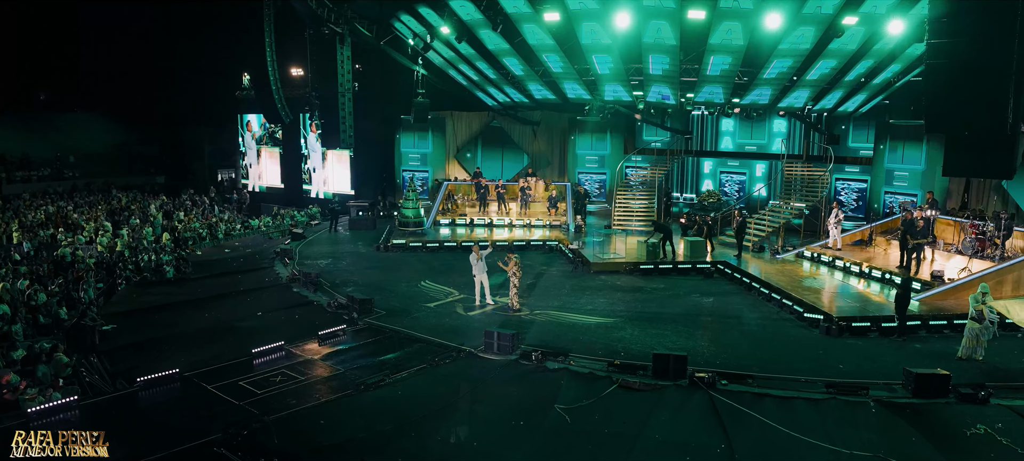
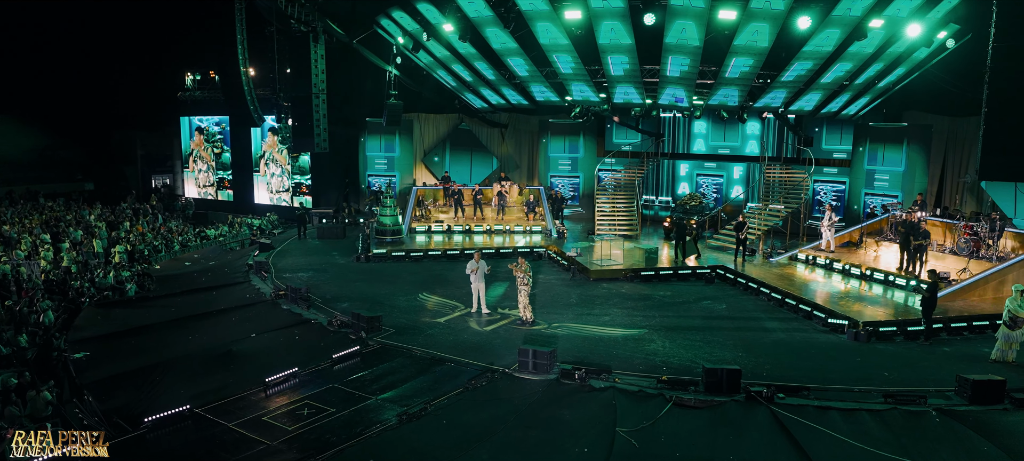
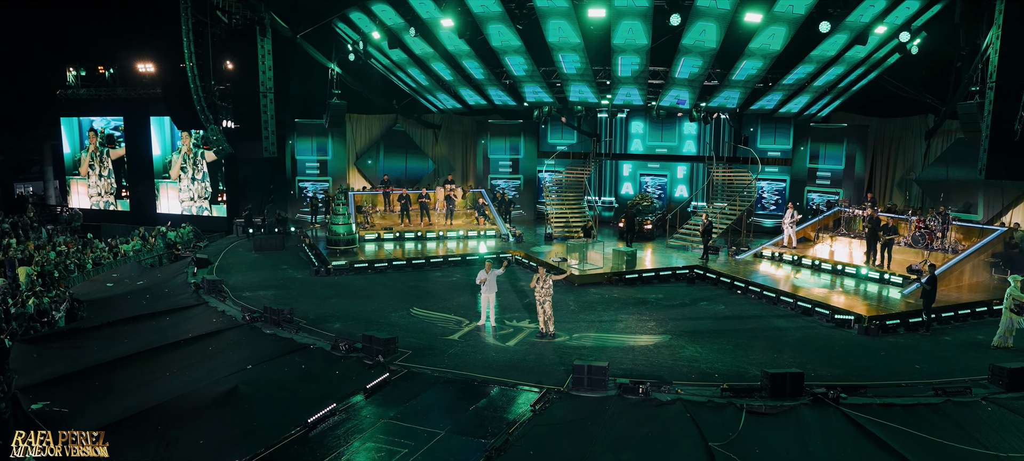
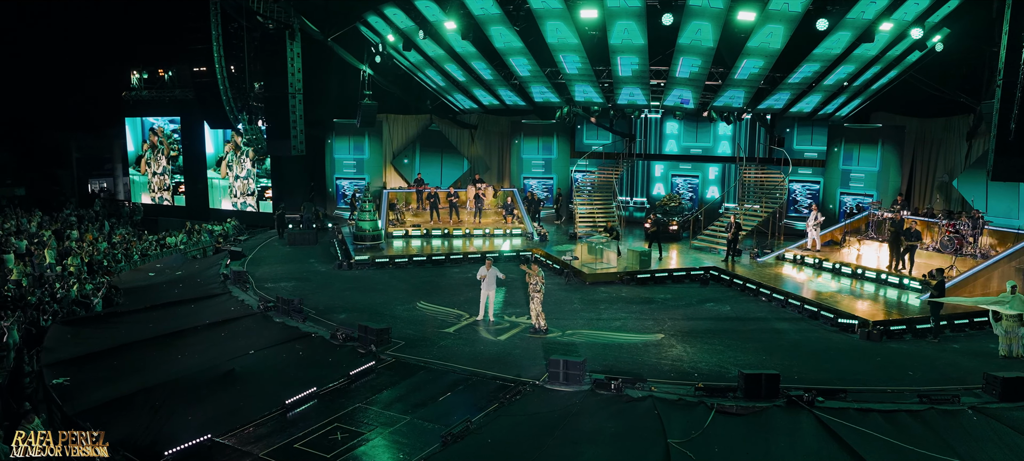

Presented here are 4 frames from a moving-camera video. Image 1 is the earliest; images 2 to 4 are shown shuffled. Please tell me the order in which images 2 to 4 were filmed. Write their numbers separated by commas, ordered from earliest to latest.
2, 4, 3
